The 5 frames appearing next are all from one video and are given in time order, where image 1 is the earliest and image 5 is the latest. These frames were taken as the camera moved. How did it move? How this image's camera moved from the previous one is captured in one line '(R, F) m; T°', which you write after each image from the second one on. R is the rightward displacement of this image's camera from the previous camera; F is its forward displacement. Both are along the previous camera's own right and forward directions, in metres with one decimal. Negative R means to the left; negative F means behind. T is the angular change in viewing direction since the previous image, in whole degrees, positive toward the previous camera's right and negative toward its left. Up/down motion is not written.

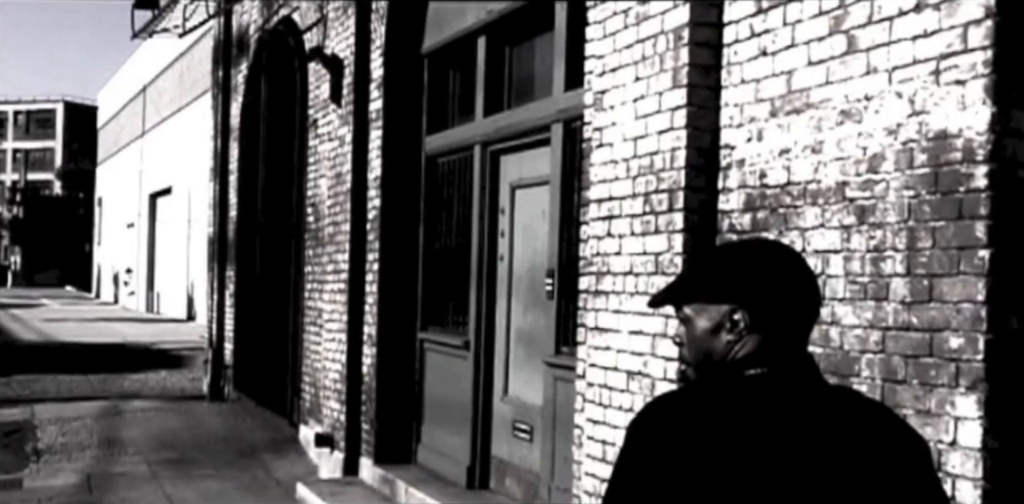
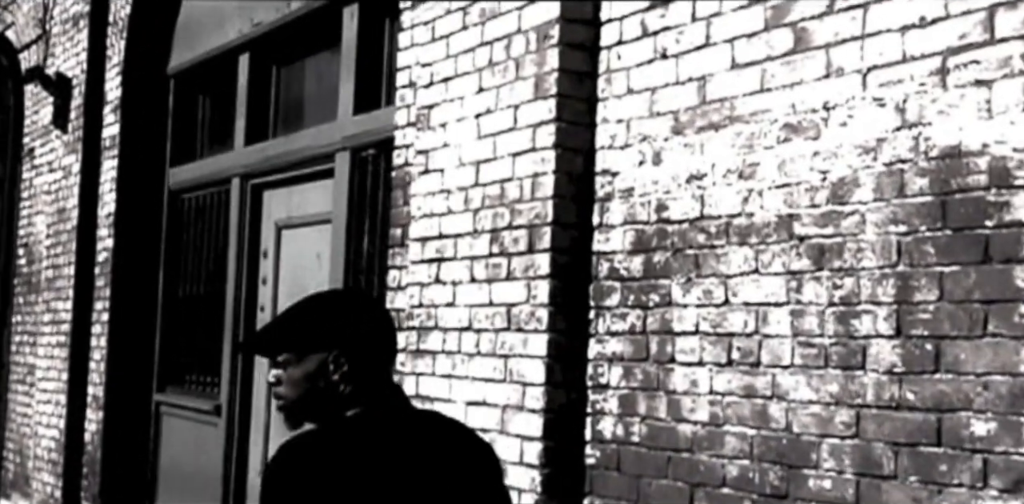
(-0.4, +1.4) m; +12°
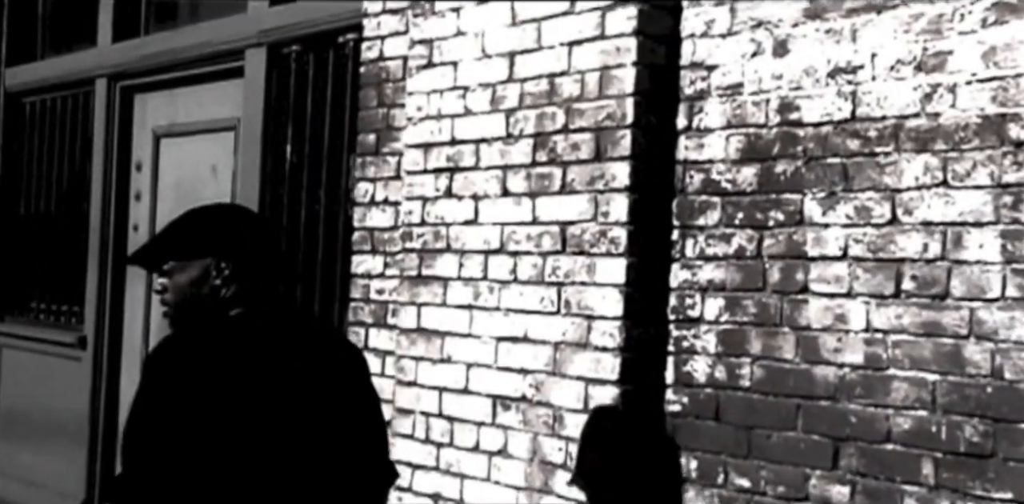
(-0.9, +0.9) m; +10°
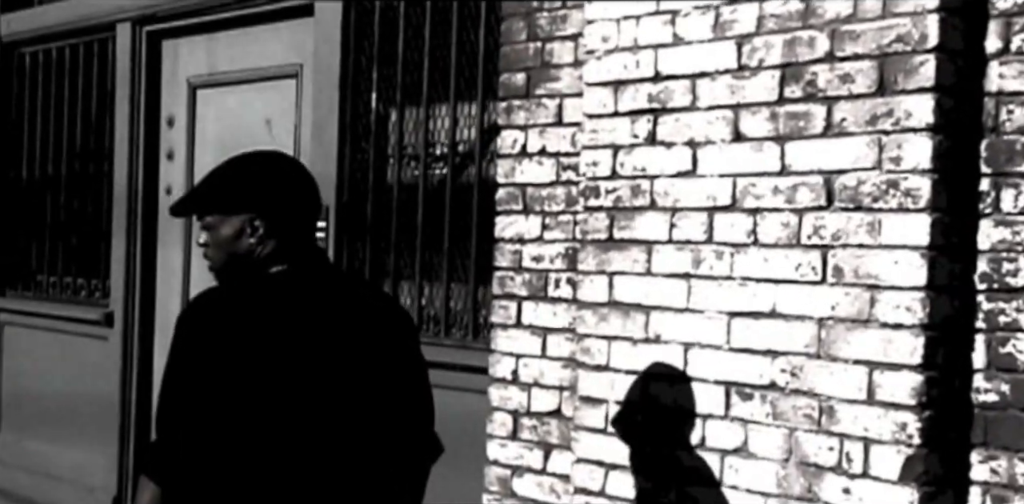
(-0.8, +0.8) m; +3°
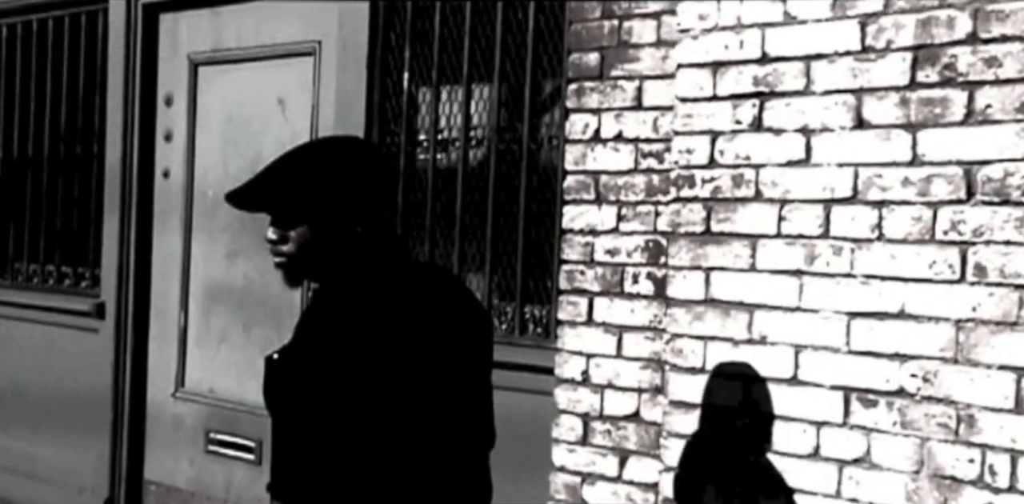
(-0.5, +0.3) m; +3°
